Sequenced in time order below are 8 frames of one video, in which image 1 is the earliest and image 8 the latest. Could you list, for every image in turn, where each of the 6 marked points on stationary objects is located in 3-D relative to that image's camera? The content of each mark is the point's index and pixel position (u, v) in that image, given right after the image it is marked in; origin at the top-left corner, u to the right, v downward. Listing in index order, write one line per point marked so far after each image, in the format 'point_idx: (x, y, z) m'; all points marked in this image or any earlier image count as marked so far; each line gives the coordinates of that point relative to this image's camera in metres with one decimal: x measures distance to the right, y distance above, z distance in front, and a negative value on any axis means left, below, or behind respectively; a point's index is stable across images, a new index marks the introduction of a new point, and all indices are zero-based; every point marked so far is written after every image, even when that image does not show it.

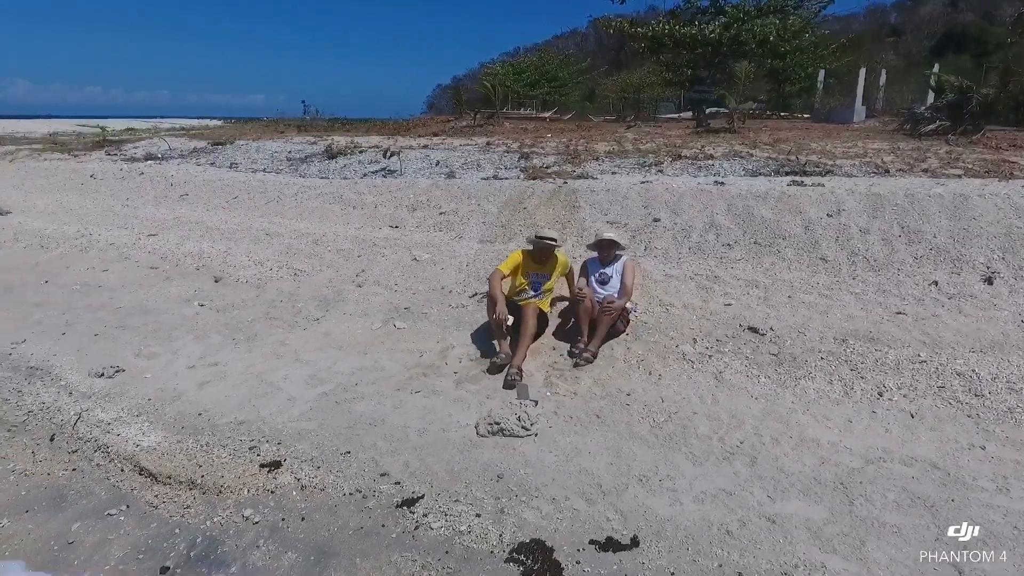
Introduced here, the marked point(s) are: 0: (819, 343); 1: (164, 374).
0: (+3.0, -0.6, +6.1) m
1: (-3.6, -0.9, +6.4) m
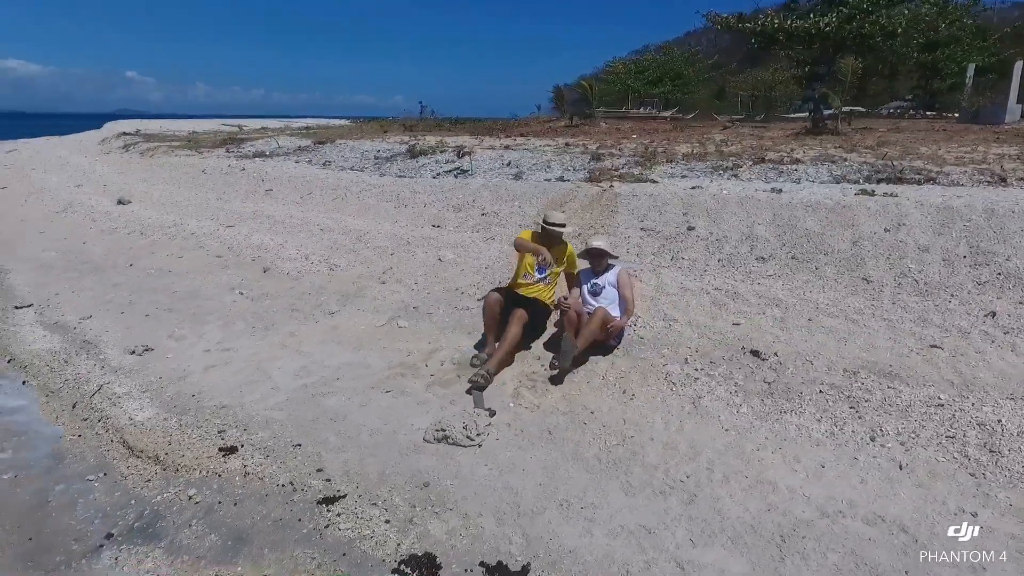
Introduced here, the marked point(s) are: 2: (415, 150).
0: (+2.7, -0.8, +5.4) m
1: (-3.7, -0.8, +7.0) m
2: (-2.7, +3.9, +17.4) m
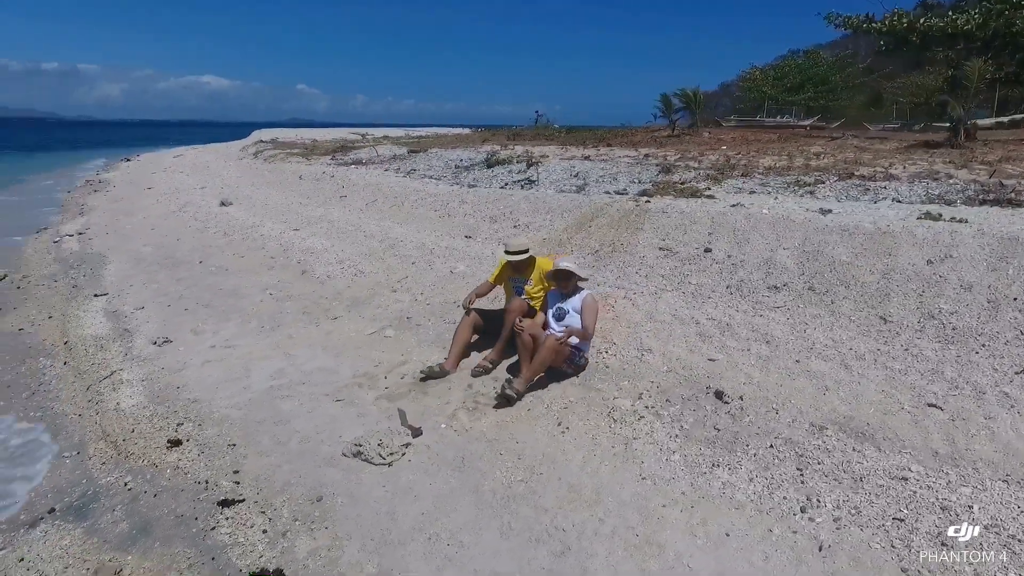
0: (+2.0, -1.1, +4.7) m
1: (-3.9, -0.7, +7.5) m
2: (-0.5, +3.6, +17.6) m
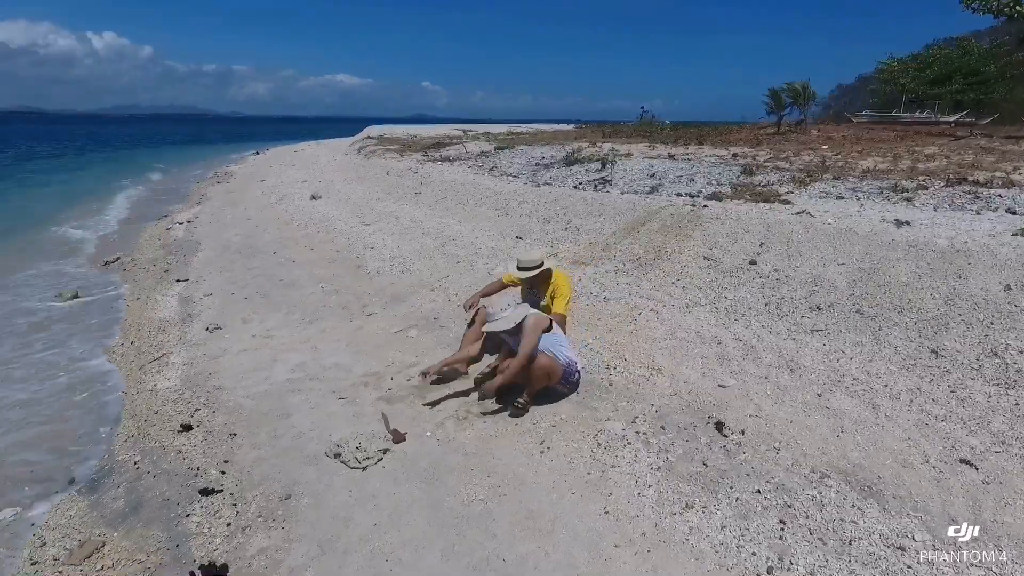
0: (+1.8, -1.2, +4.2) m
1: (-3.6, -0.6, +8.0) m
2: (+1.7, +3.6, +17.3) m
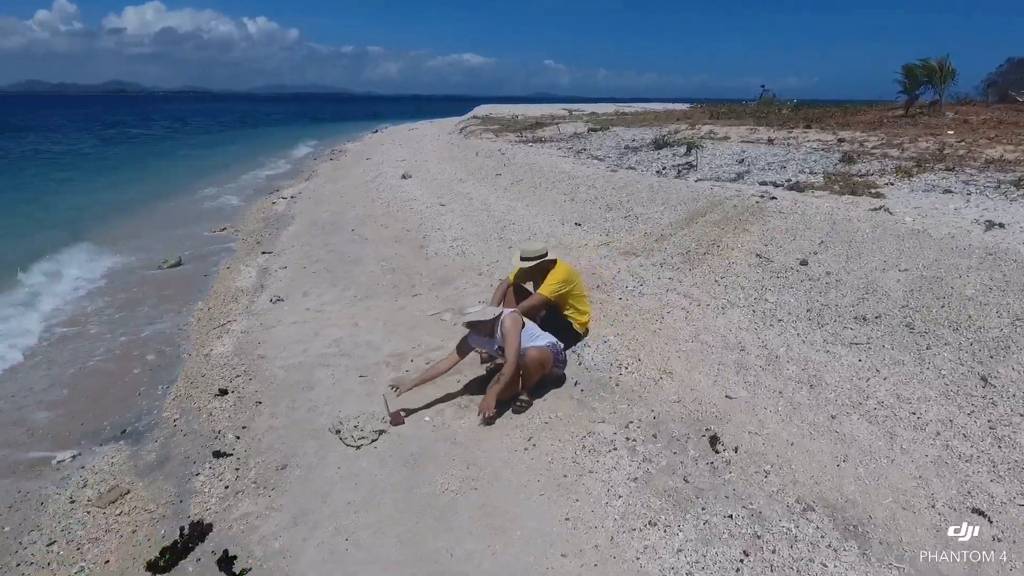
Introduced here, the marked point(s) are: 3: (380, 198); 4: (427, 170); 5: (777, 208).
0: (+1.5, -1.3, +3.8) m
1: (-3.0, -0.3, +8.5) m
2: (+4.0, +3.9, +16.5) m
3: (-3.3, +2.3, +15.7) m
4: (-2.5, +3.5, +18.5) m
5: (+3.4, +1.0, +8.0) m
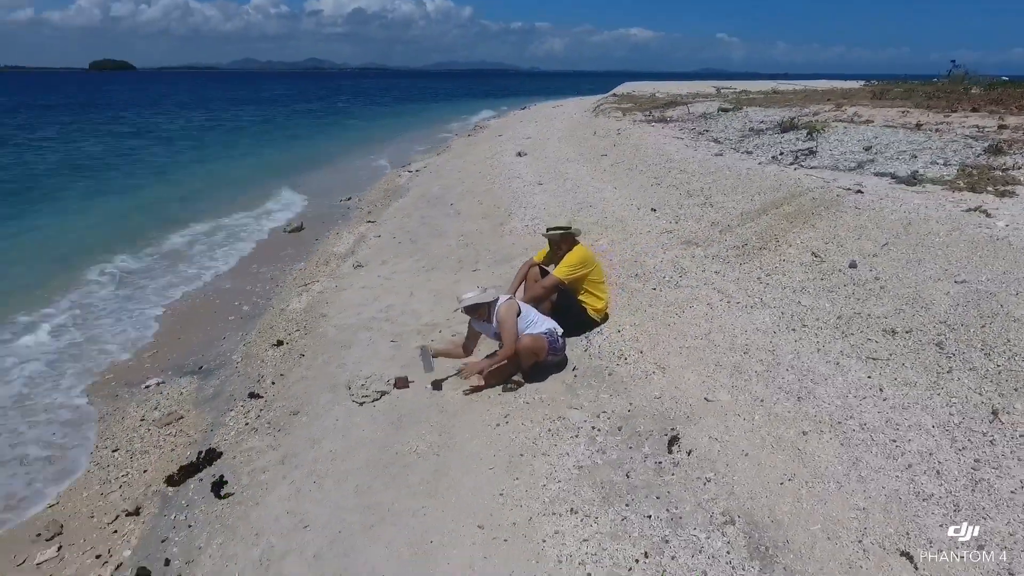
0: (+1.0, -1.3, +3.7) m
1: (-2.2, +0.2, +9.2) m
2: (+6.9, +4.0, +15.2) m
3: (-0.6, +3.0, +16.2) m
4: (+1.0, +4.2, +18.7) m
5: (+4.0, +1.0, +7.2) m
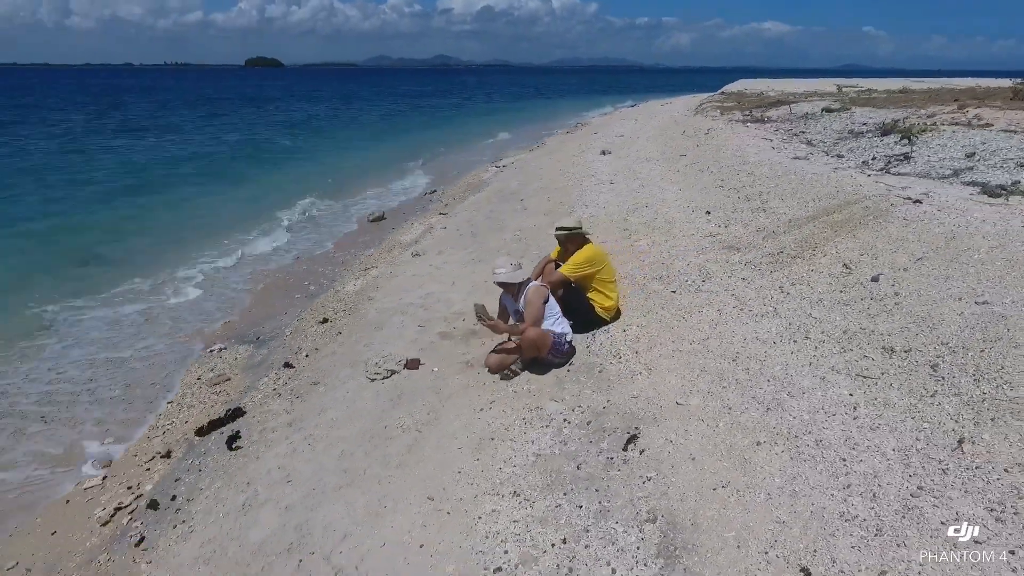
0: (+0.6, -1.3, +3.8) m
1: (-1.5, +0.4, +9.8) m
2: (+8.7, +3.7, +14.1) m
3: (+1.5, +3.0, +16.3) m
4: (+3.5, +4.2, +18.5) m
5: (+4.3, +0.8, +6.7) m
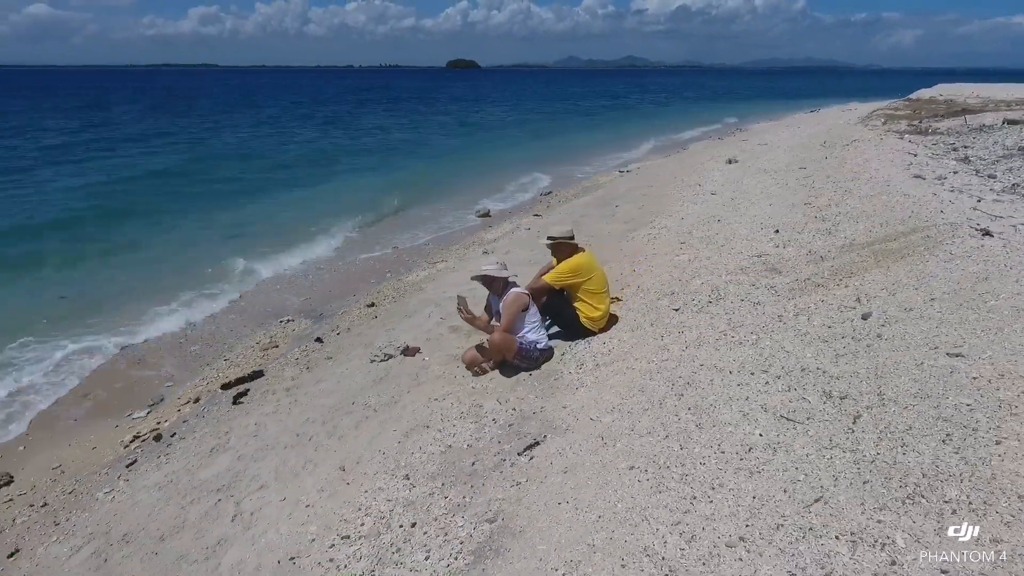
0: (-0.2, -1.3, +3.9) m
1: (-0.5, +0.5, +10.2) m
2: (+10.7, +2.7, +11.7) m
3: (+4.3, +2.7, +15.8) m
4: (+6.9, +3.7, +17.3) m
5: (+4.3, +0.4, +5.7) m
